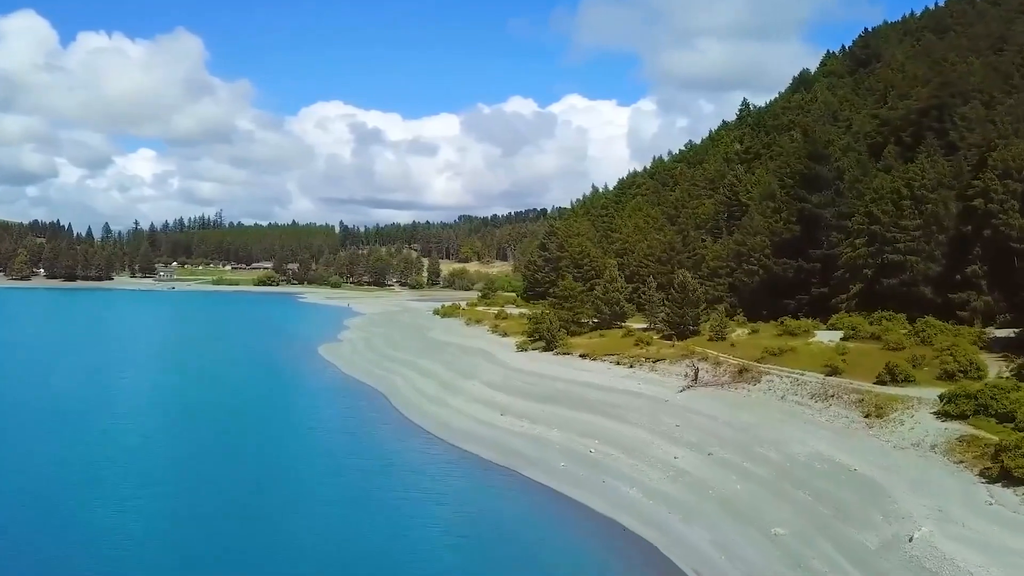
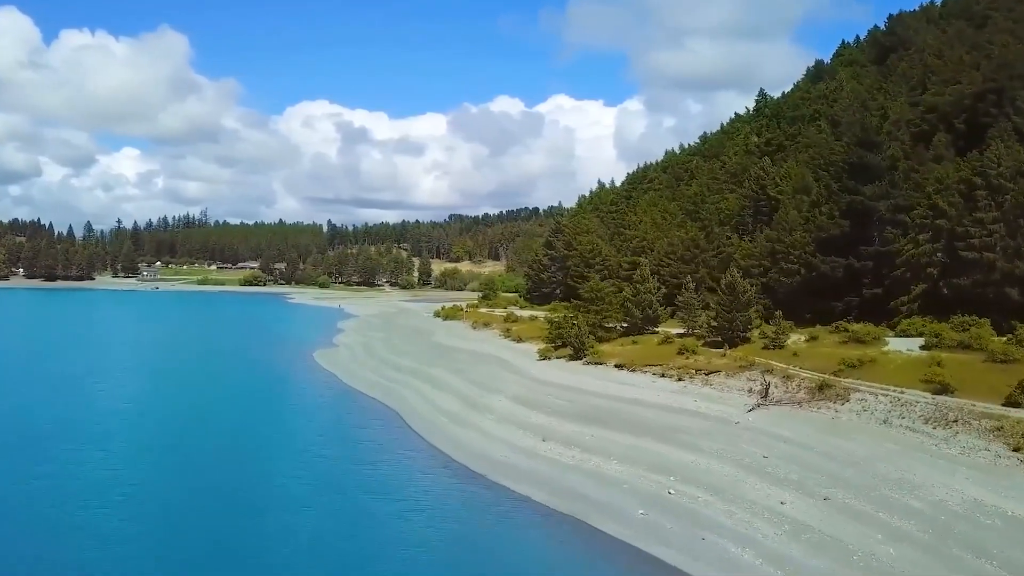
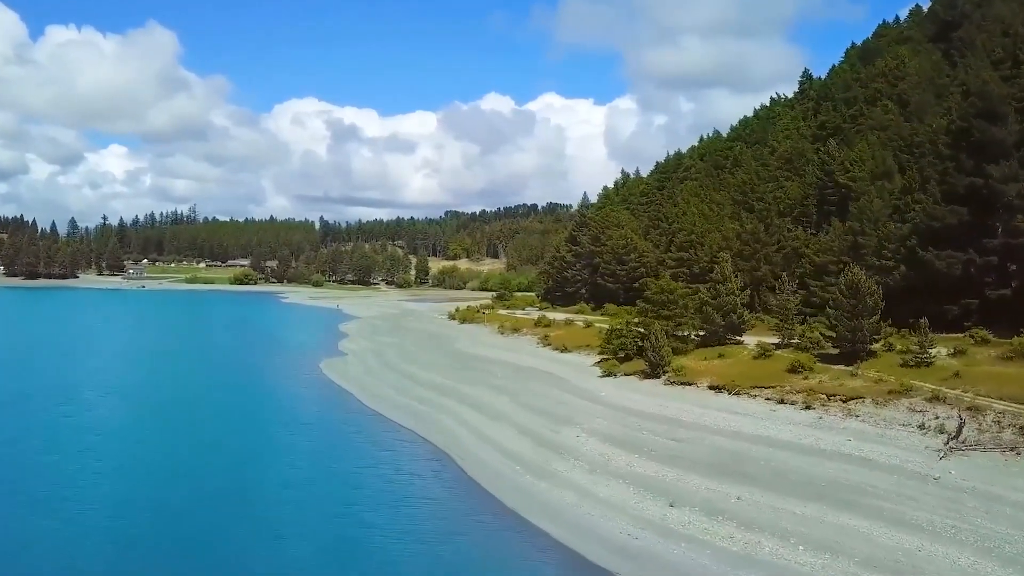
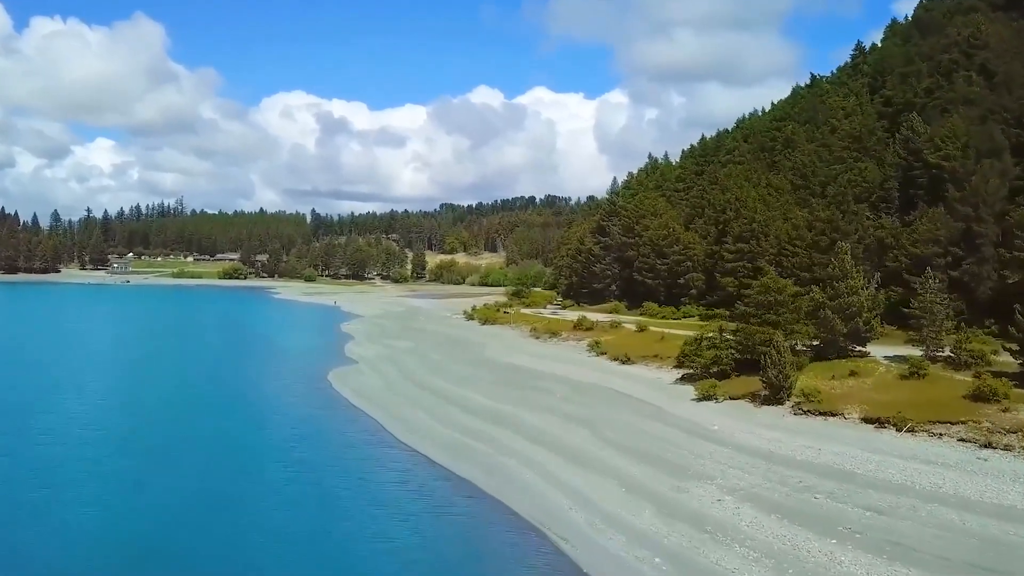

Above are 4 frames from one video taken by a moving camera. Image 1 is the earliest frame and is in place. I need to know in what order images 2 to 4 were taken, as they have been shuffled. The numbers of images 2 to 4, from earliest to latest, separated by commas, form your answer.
2, 3, 4
